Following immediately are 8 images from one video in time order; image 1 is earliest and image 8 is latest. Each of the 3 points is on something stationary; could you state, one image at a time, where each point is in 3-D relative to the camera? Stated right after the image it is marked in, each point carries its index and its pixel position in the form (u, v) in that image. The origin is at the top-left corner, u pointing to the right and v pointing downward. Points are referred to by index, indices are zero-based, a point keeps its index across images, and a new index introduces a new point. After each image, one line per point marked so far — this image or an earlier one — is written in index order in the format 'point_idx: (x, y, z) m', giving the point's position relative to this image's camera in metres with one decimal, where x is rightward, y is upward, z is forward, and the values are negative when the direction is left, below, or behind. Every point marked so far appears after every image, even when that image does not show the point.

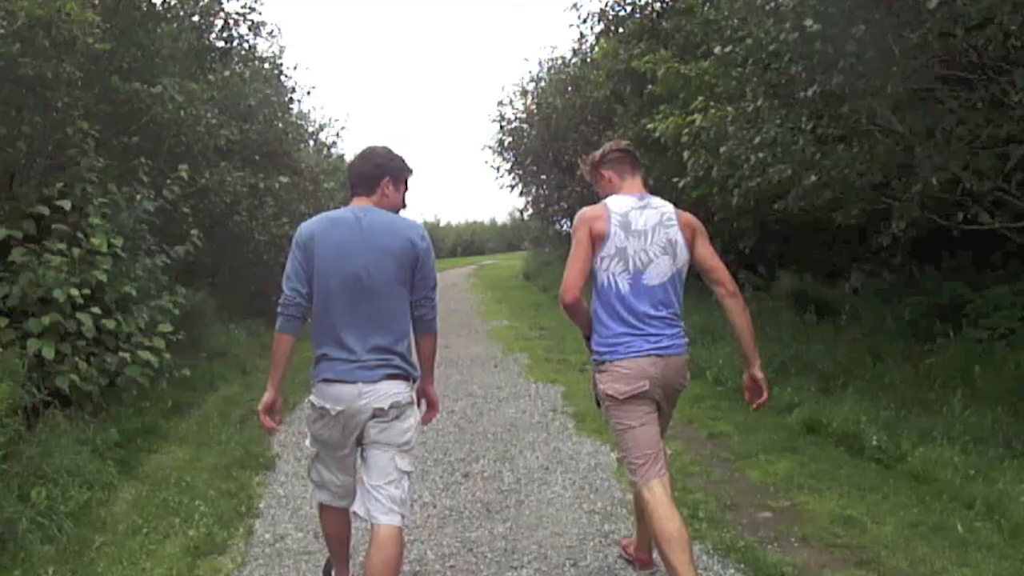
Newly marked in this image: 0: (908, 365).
0: (+3.7, -0.7, +10.3) m
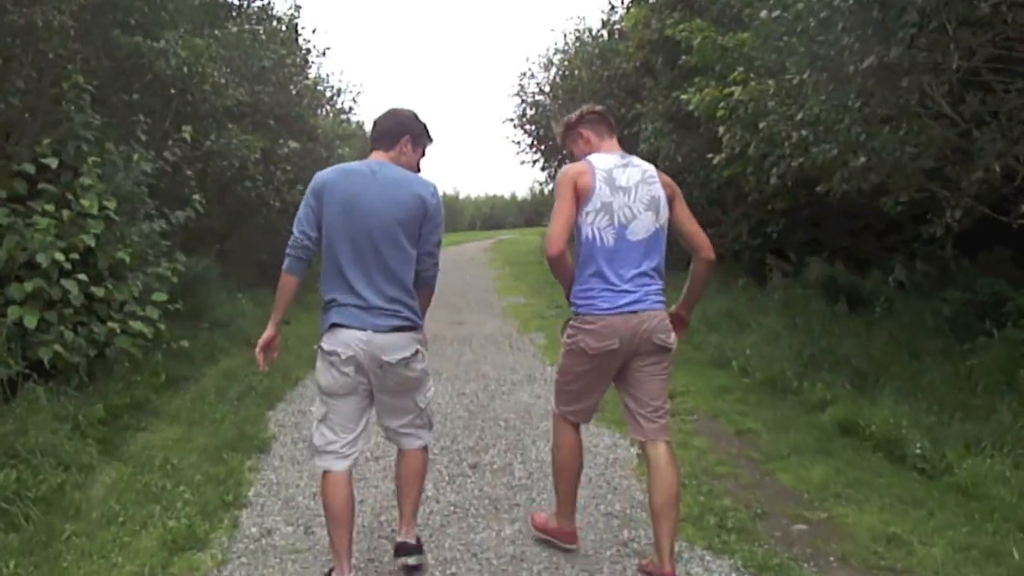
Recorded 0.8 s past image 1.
0: (+3.8, -0.7, +9.7) m
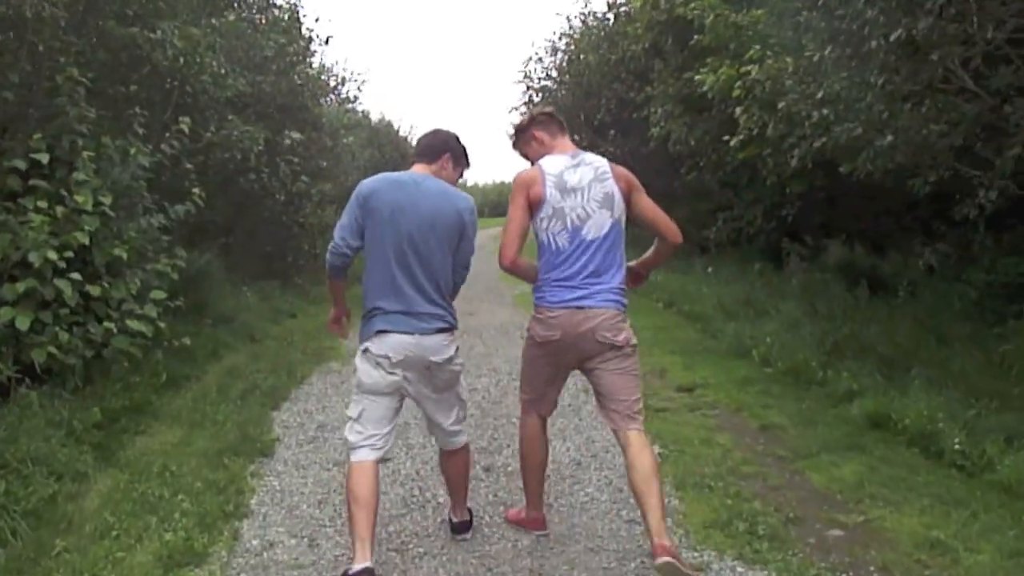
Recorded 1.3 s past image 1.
0: (+3.9, -0.5, +9.3) m
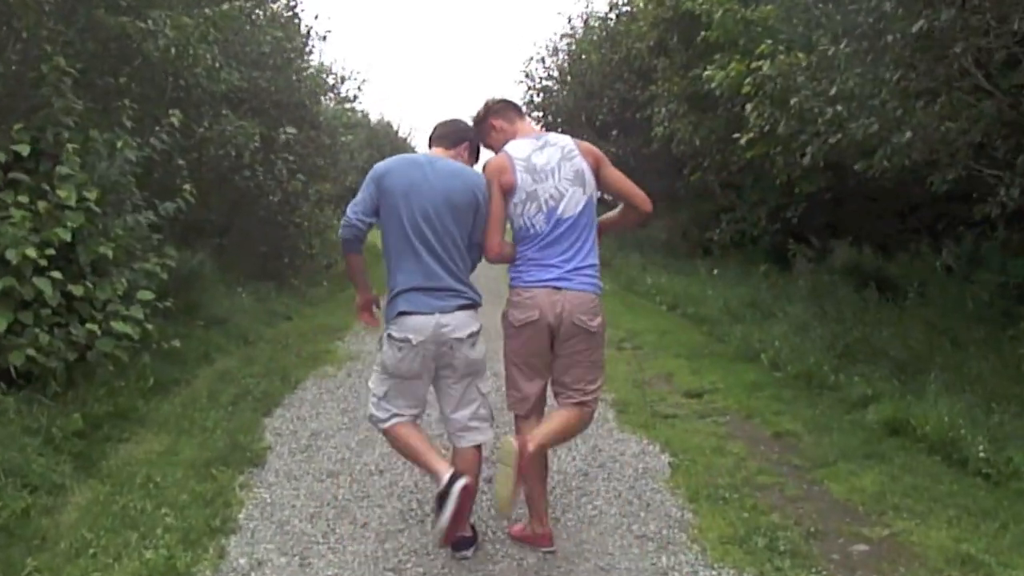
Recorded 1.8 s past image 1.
0: (+3.9, -0.5, +9.0) m
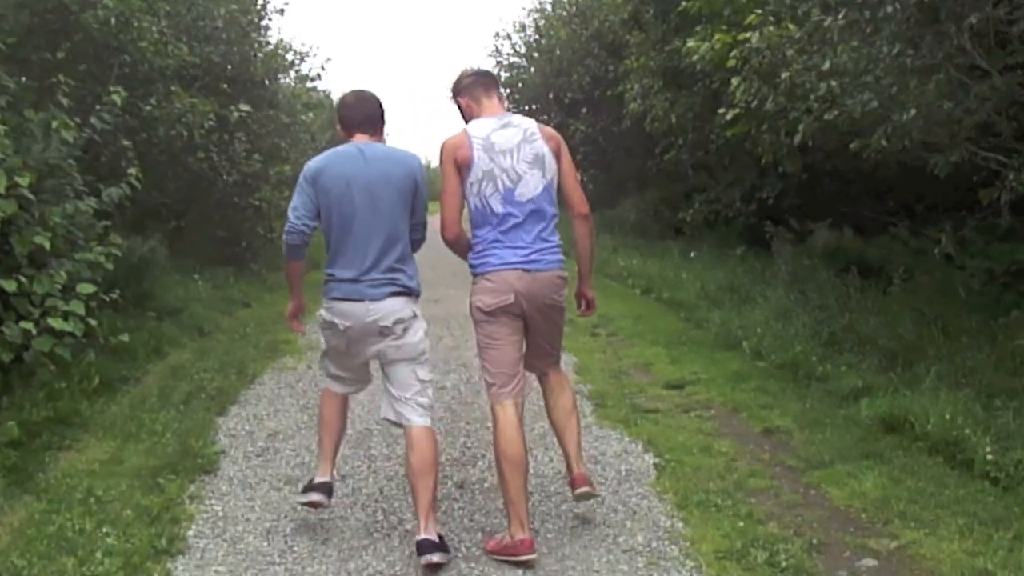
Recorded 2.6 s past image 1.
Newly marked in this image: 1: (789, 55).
0: (+3.7, -0.4, +8.6) m
1: (+2.1, +1.8, +8.4) m
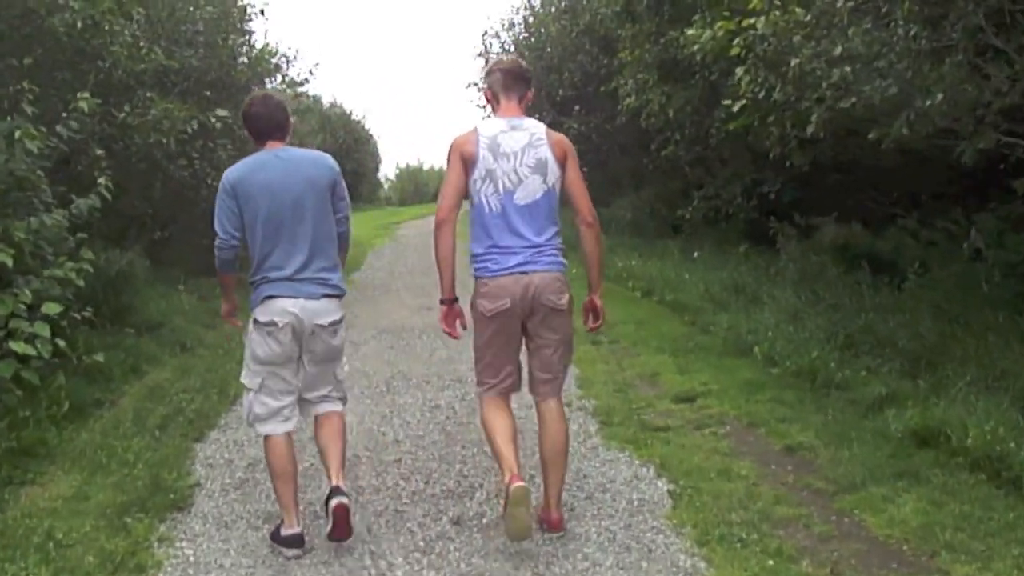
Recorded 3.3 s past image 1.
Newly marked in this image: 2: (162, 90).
0: (+3.7, -0.4, +8.1) m
1: (+2.0, +1.7, +7.9) m
2: (-3.7, +2.1, +11.7) m
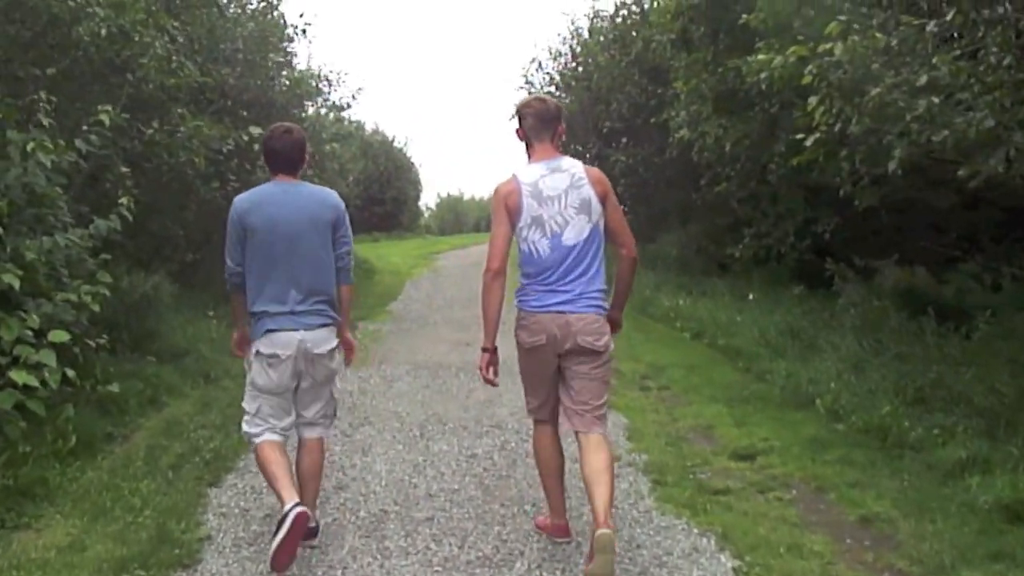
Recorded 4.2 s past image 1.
0: (+4.0, -0.8, +7.4) m
1: (+2.4, +1.4, +7.3) m
2: (-3.2, +1.8, +11.3) m
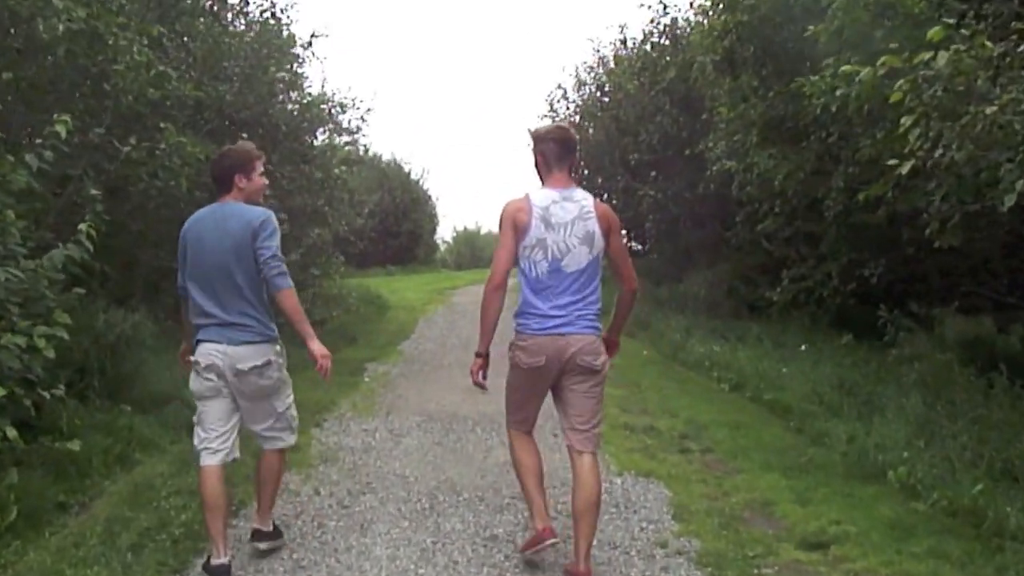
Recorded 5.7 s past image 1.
0: (+4.1, -1.1, +6.2) m
1: (+2.6, +1.1, +6.2) m
2: (-3.0, +1.5, +10.3) m
